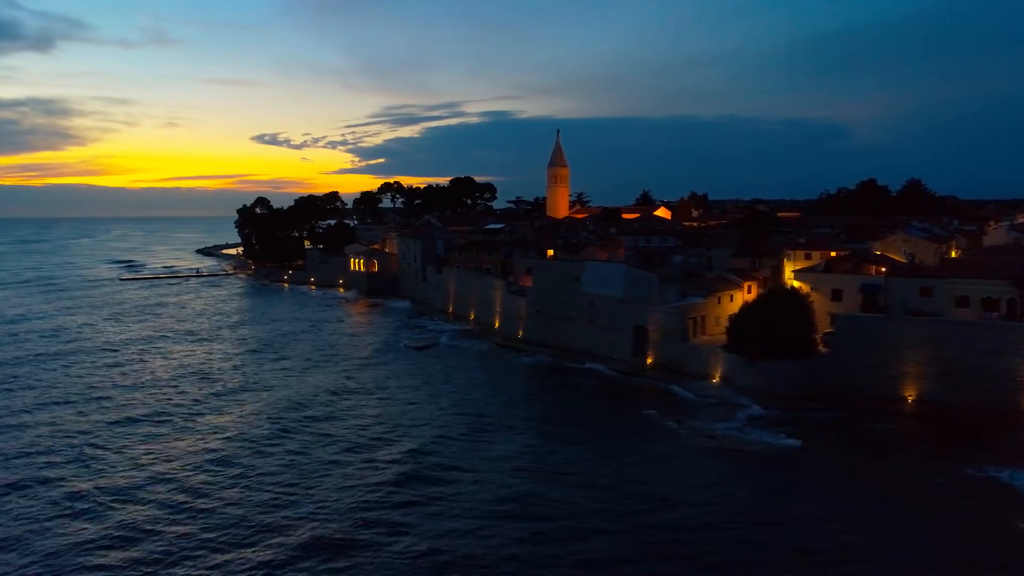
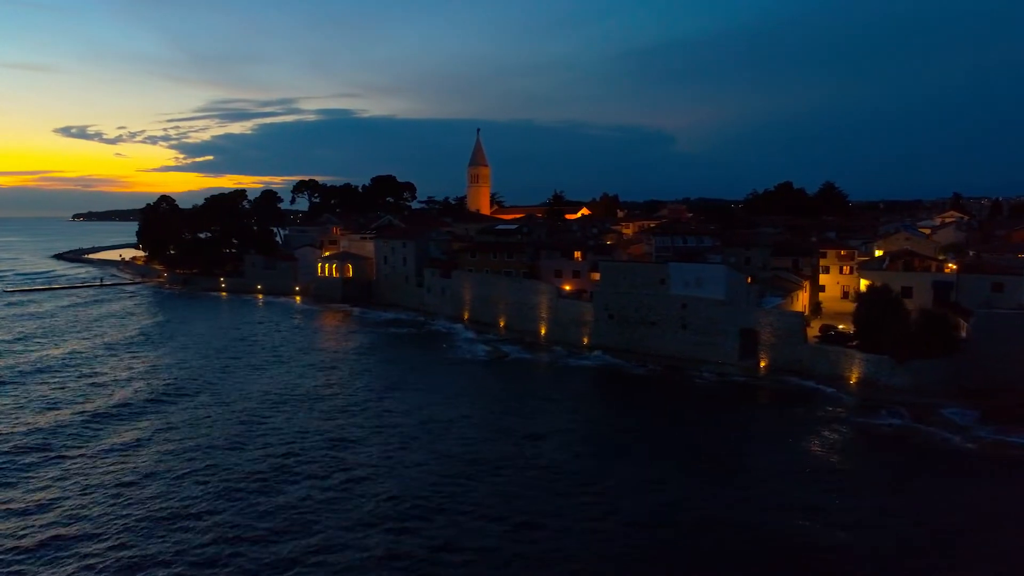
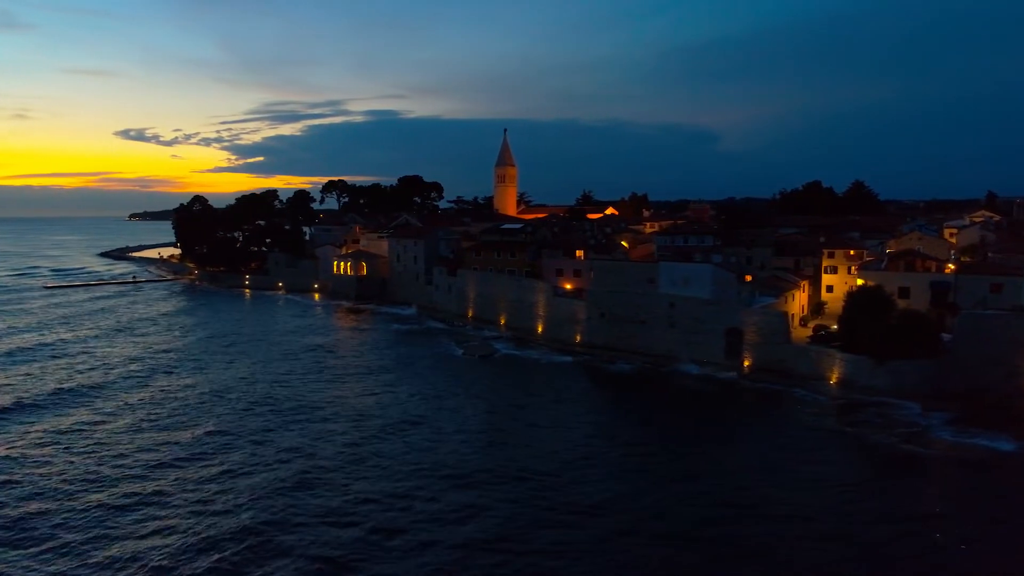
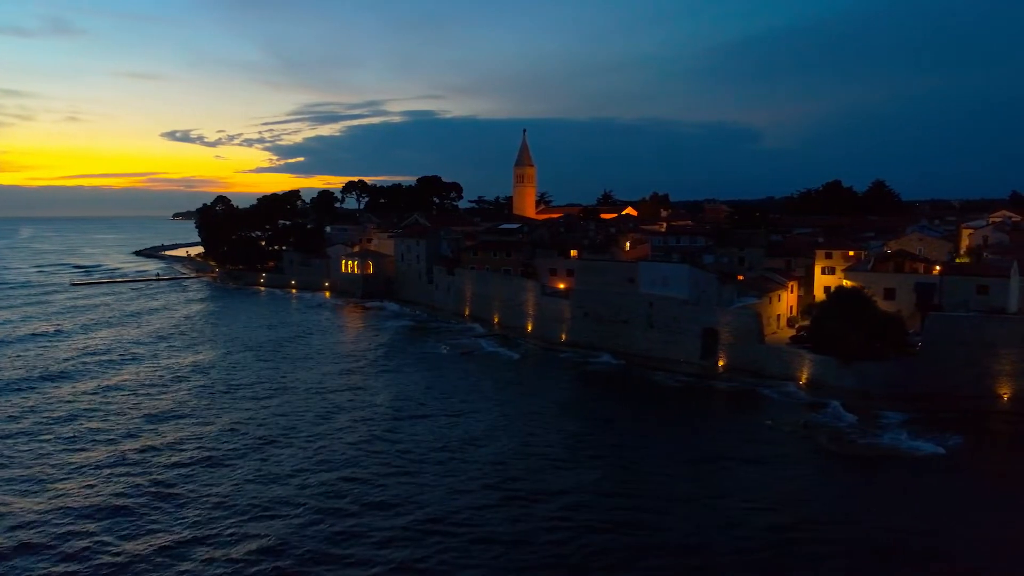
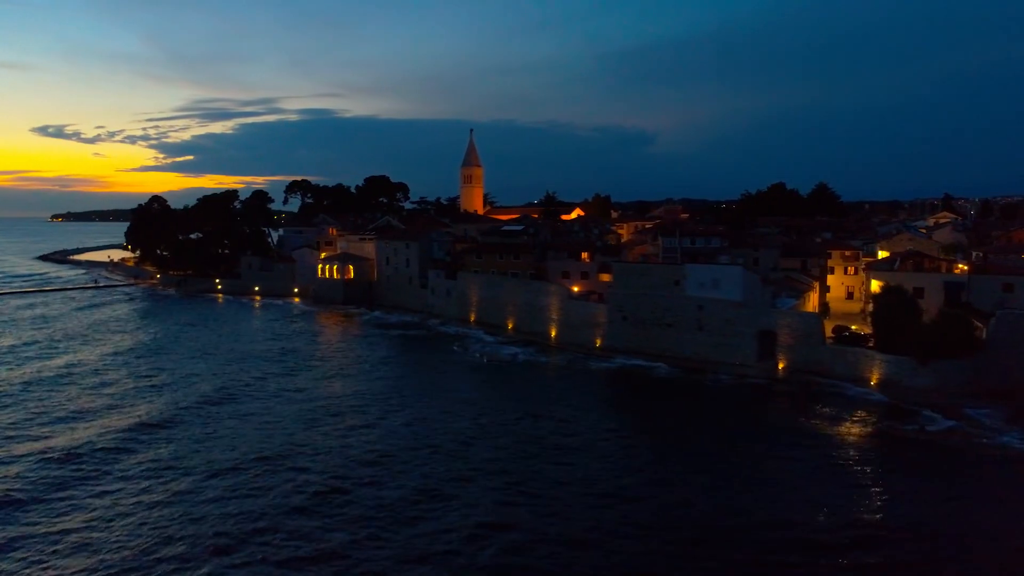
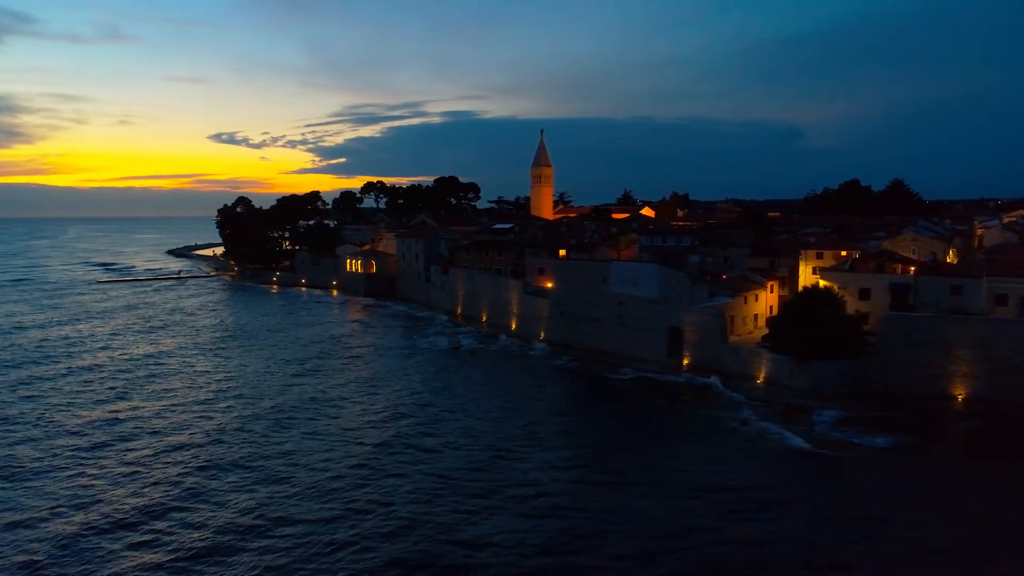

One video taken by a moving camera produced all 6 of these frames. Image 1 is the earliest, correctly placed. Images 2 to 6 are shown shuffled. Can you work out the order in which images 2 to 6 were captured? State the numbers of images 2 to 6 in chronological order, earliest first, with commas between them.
6, 4, 3, 2, 5
